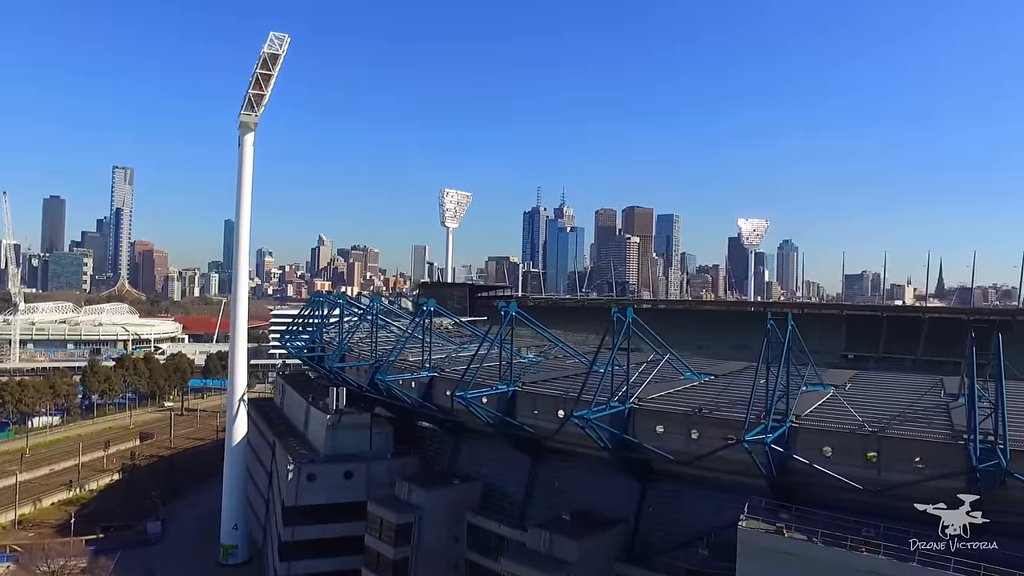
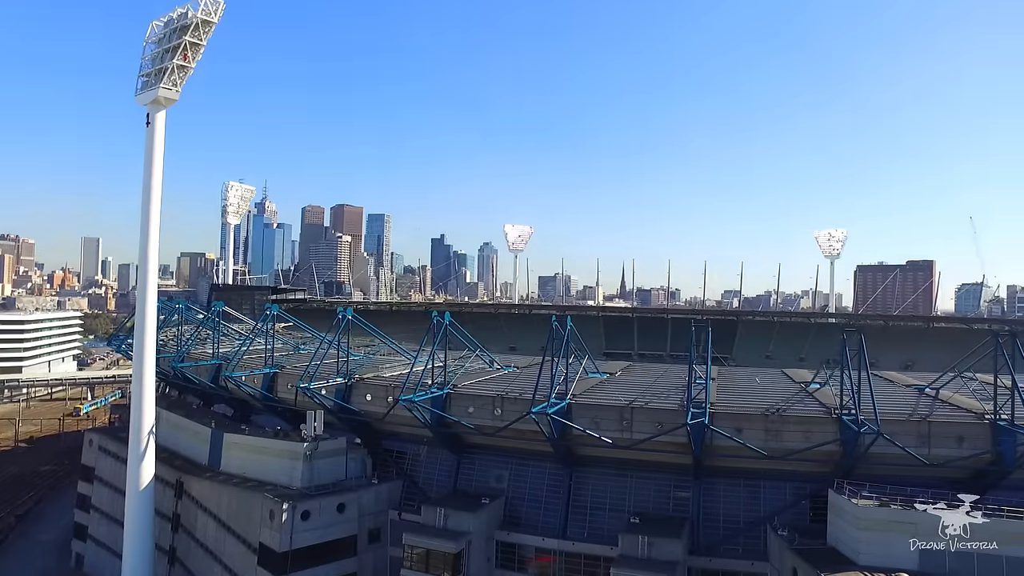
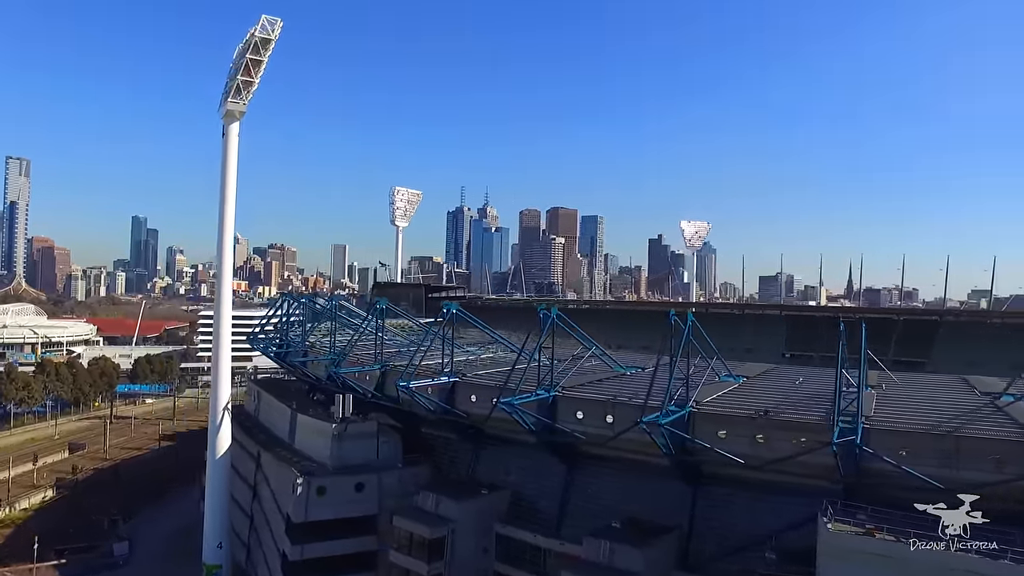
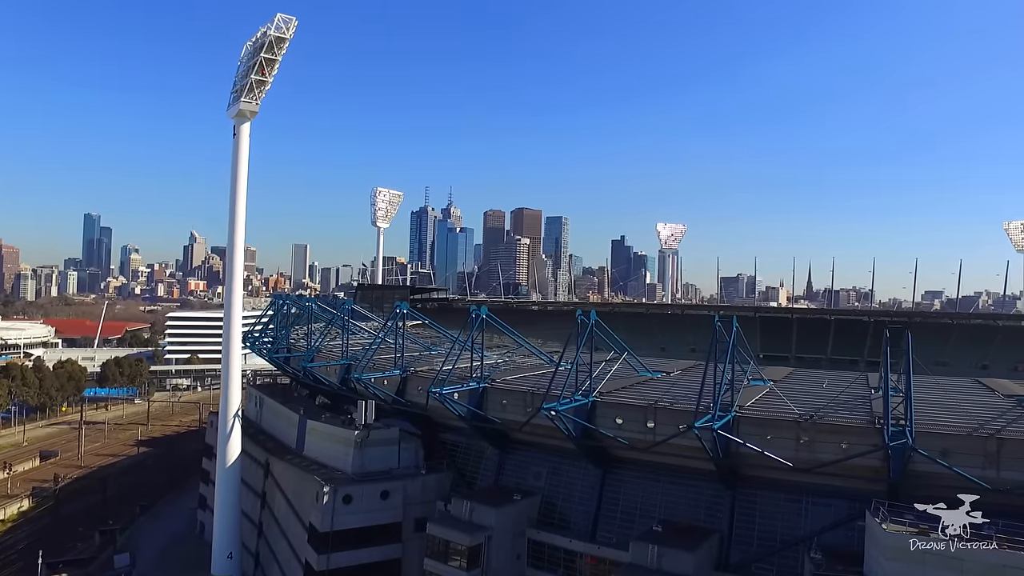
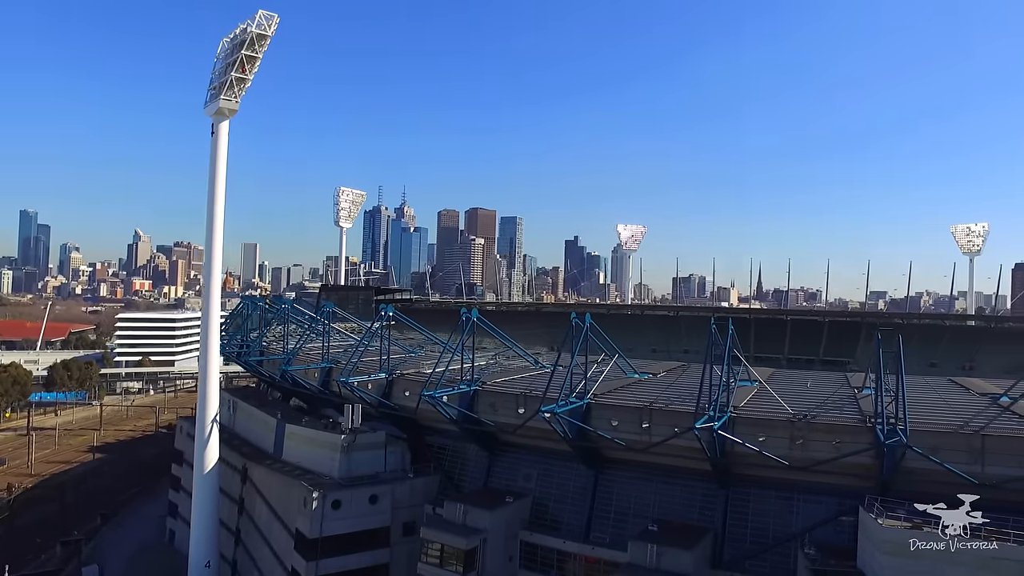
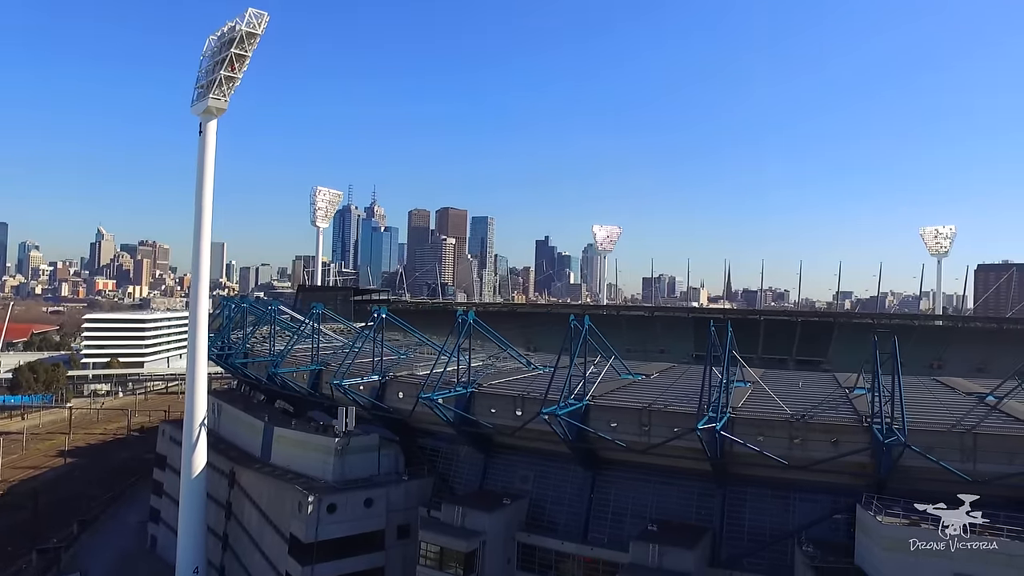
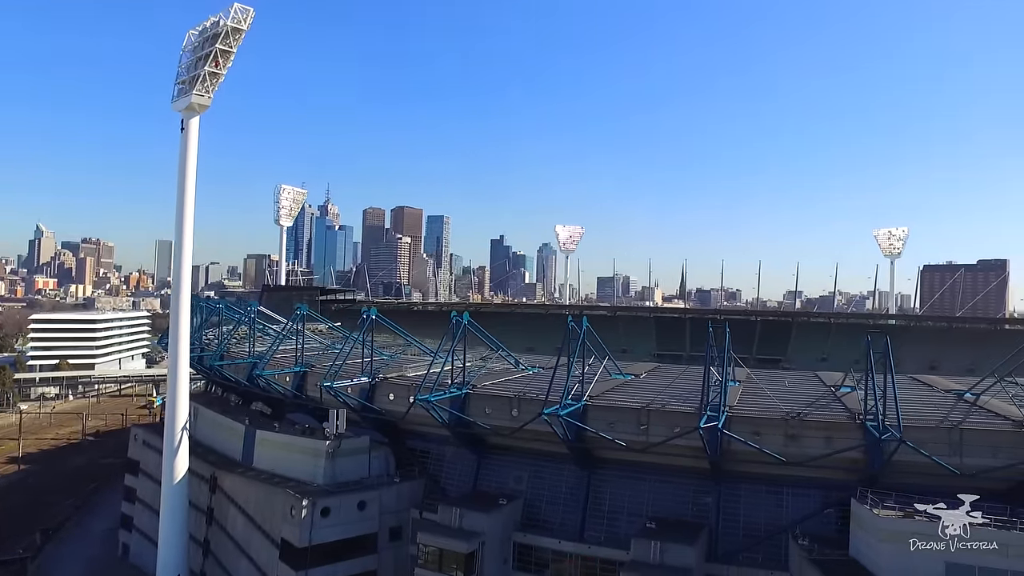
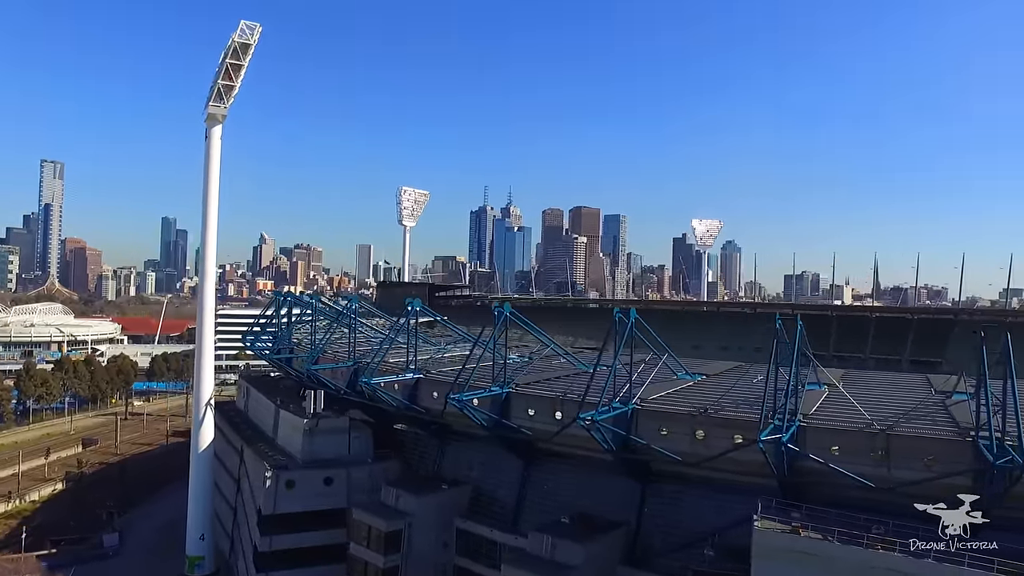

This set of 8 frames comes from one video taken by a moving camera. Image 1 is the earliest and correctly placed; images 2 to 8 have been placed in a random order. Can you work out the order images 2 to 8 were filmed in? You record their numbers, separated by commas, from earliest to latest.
8, 3, 4, 5, 6, 7, 2
